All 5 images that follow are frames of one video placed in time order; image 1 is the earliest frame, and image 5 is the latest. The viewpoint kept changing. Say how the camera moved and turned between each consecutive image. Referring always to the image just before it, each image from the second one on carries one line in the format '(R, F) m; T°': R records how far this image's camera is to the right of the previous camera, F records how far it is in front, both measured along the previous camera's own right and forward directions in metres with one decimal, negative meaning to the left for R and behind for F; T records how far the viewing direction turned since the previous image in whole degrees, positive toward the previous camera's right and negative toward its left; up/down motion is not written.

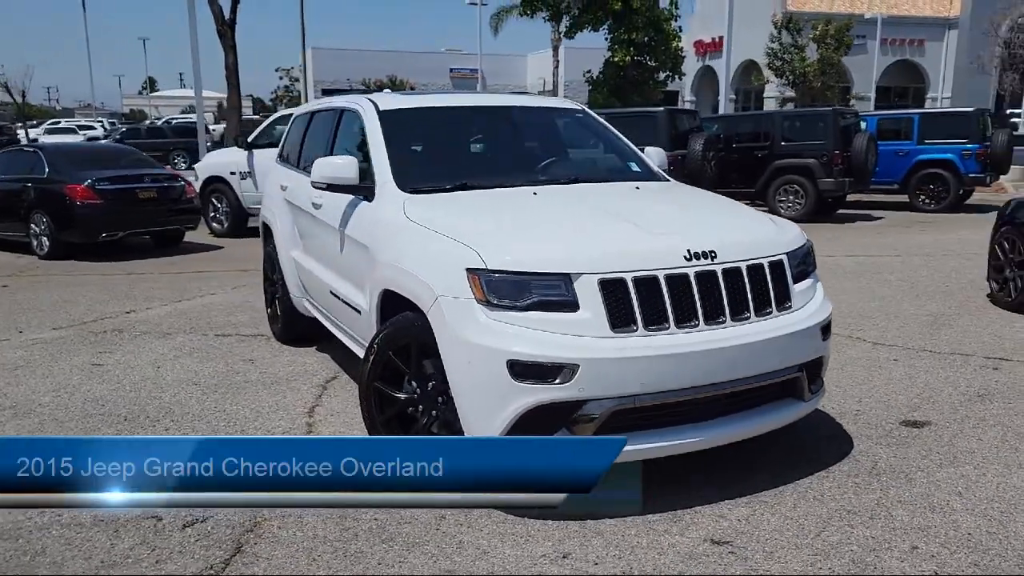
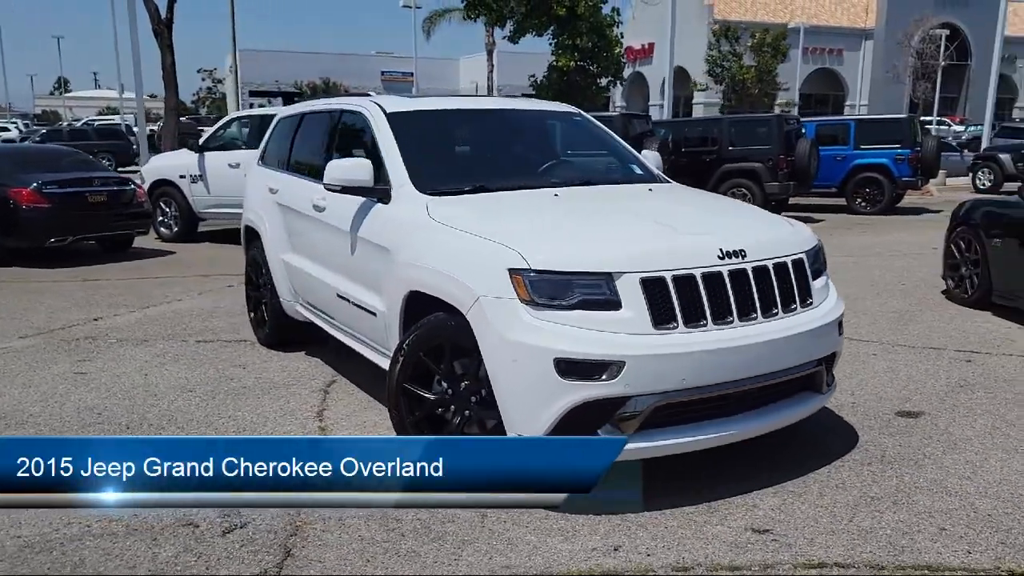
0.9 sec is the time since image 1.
(-0.5, 0.0) m; +5°
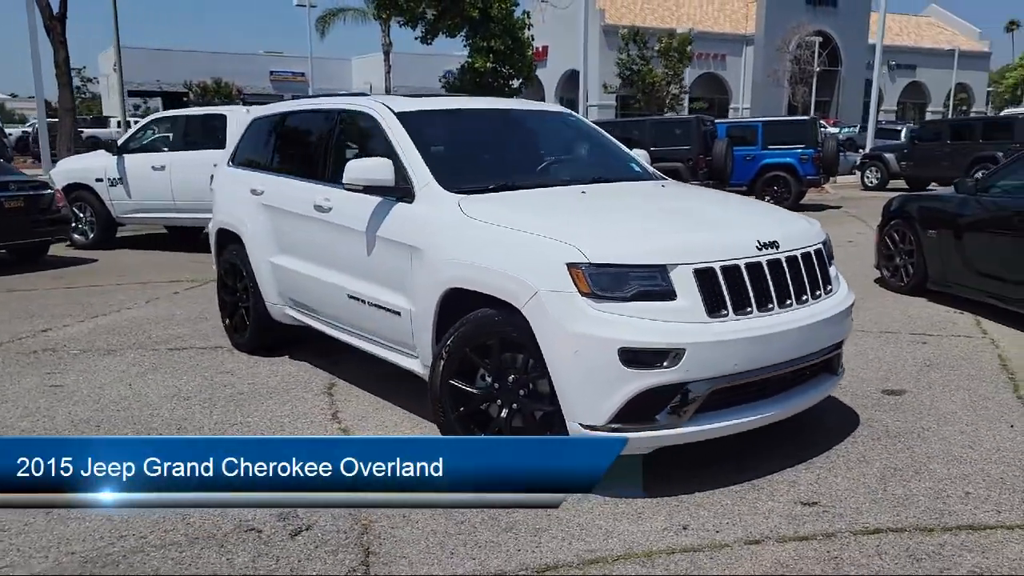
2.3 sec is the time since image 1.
(-0.7, 0.0) m; +7°
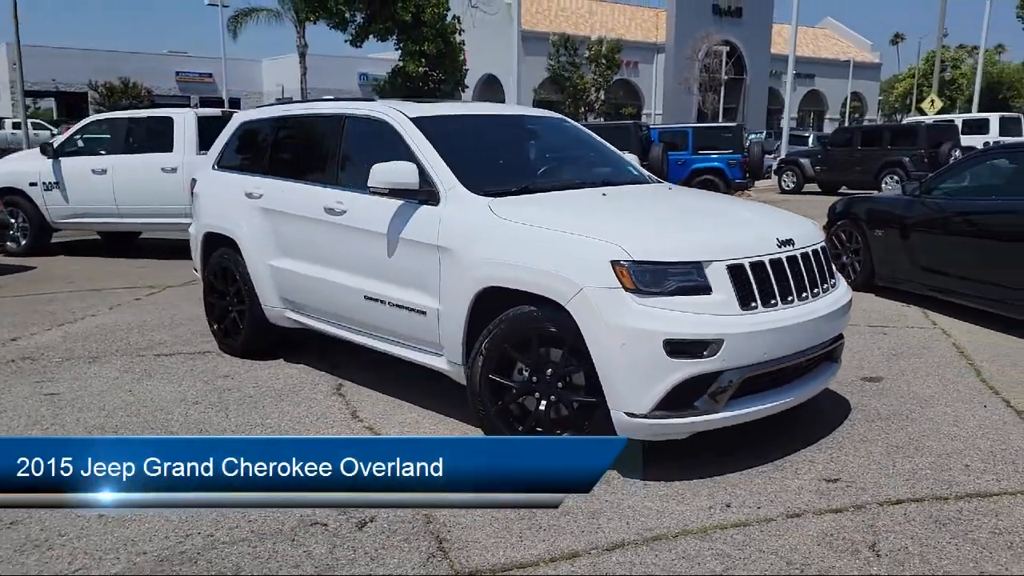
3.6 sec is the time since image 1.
(-0.6, -0.2) m; +6°
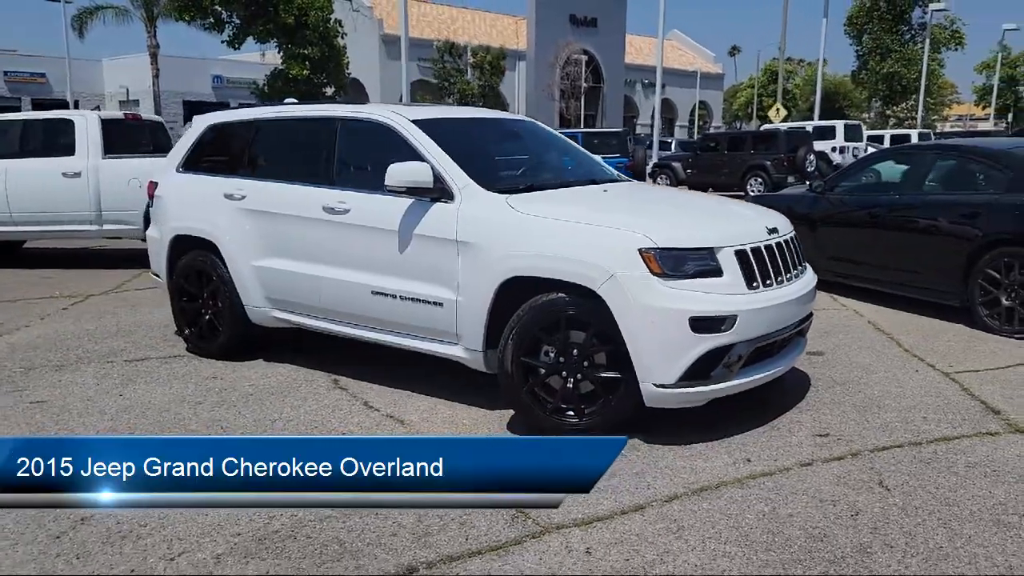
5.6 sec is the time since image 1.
(-0.9, -0.3) m; +9°
